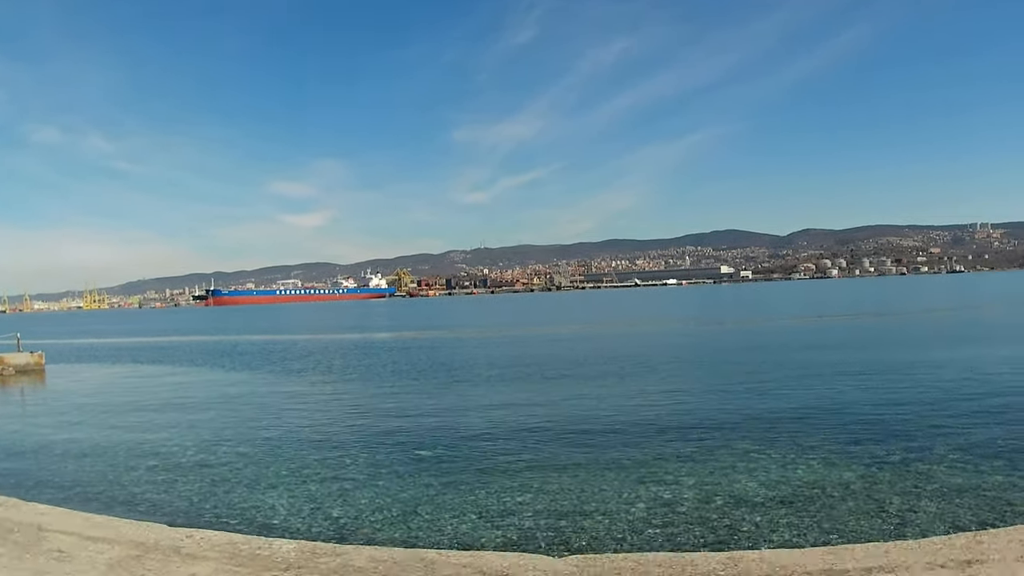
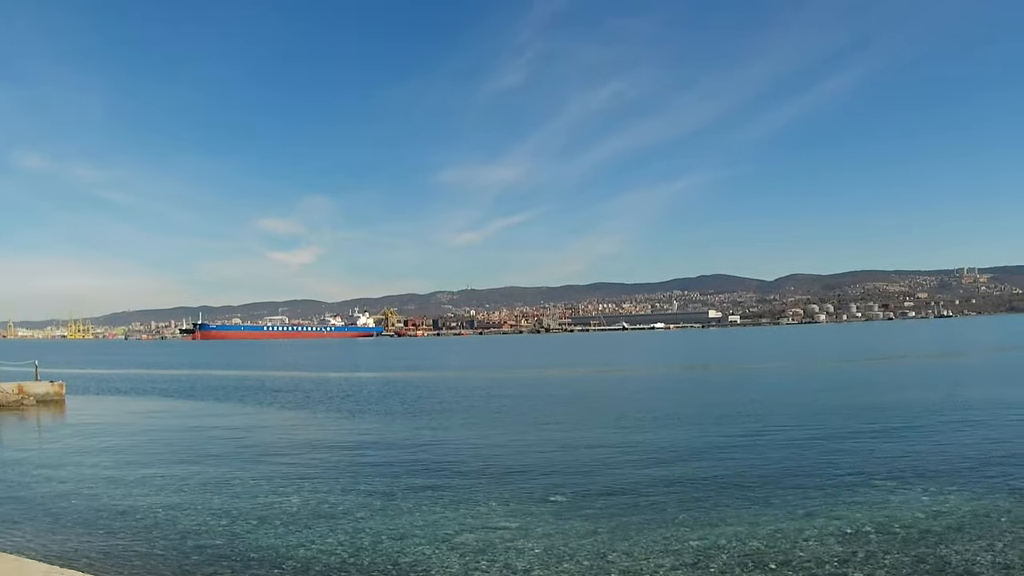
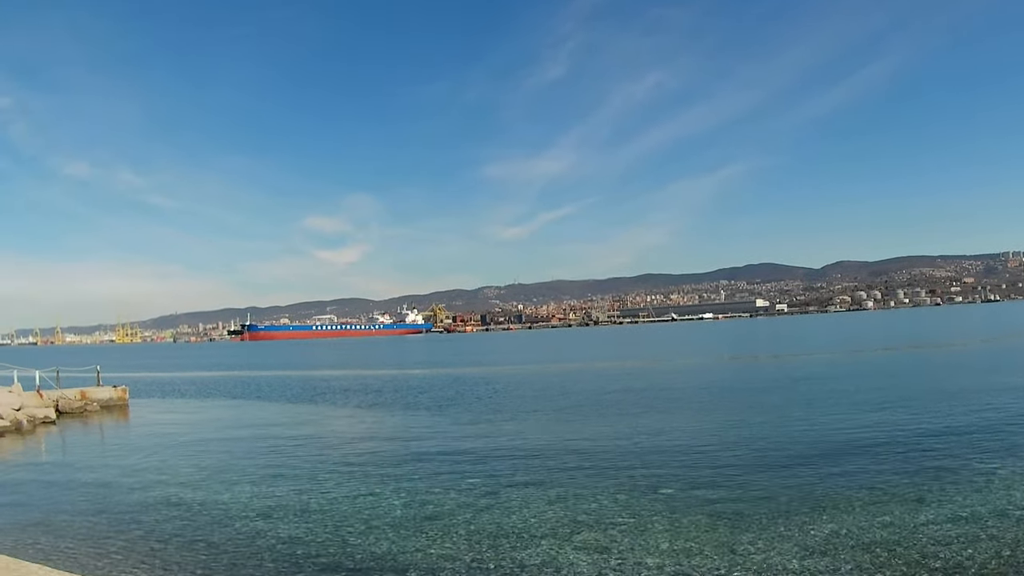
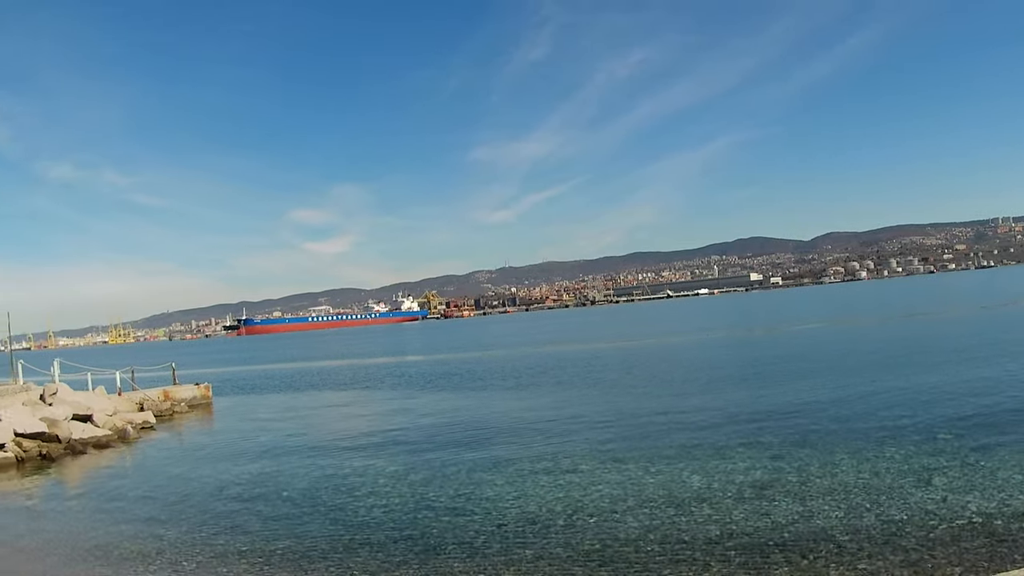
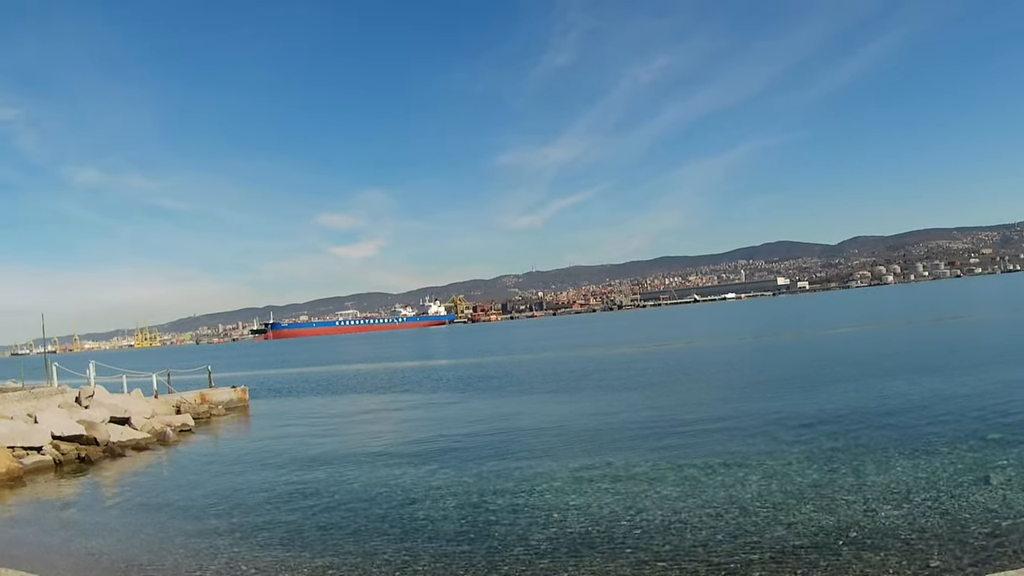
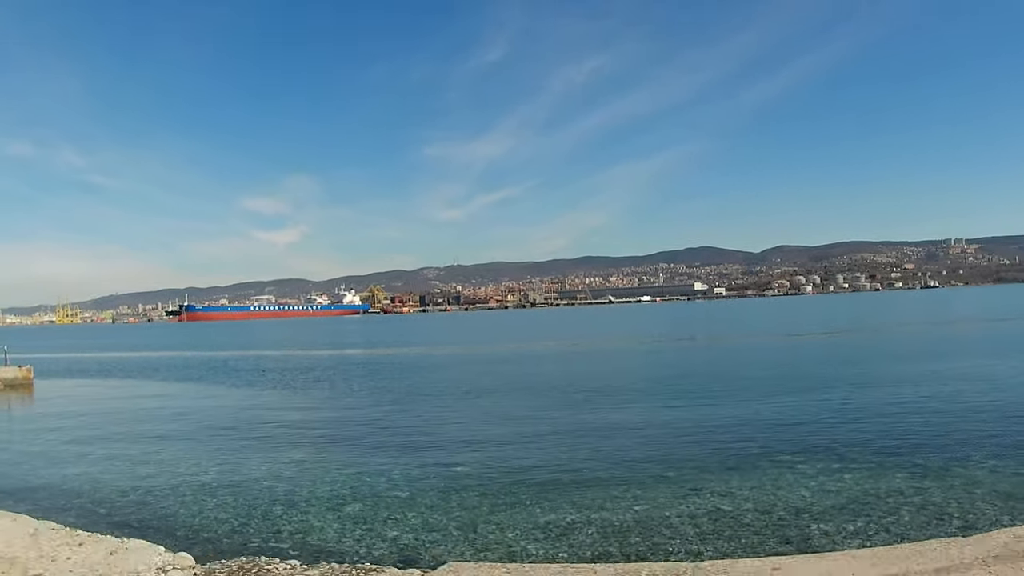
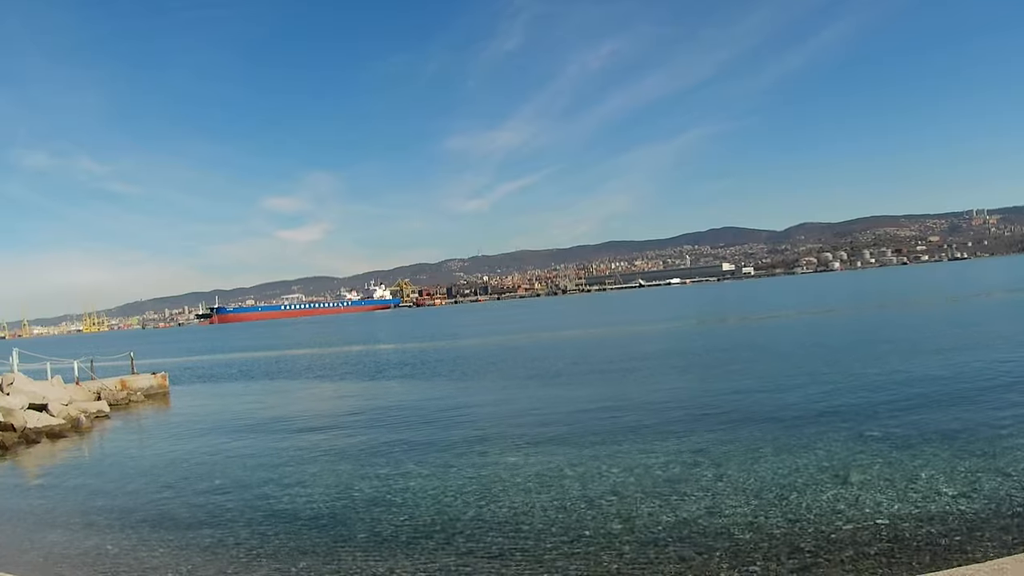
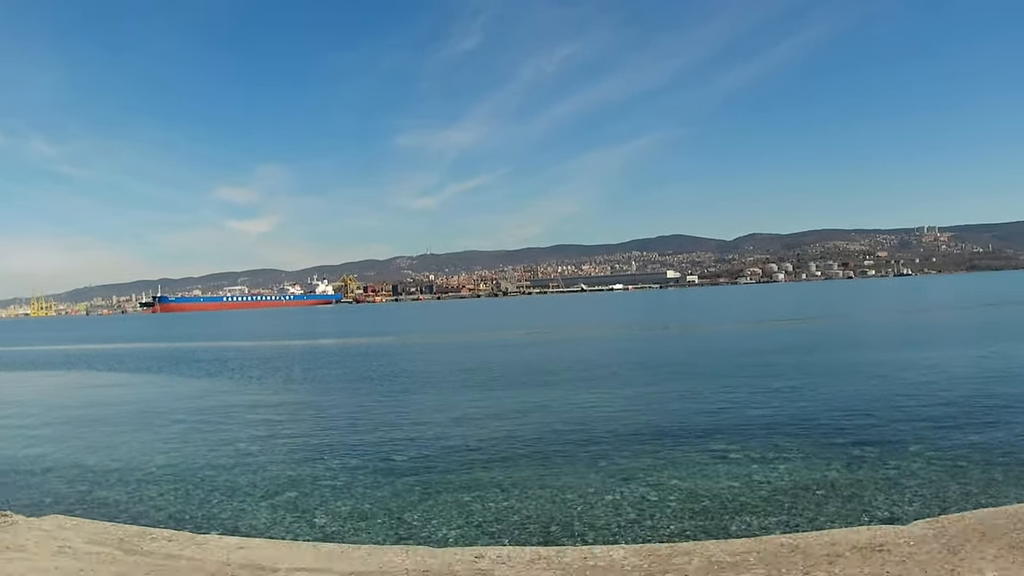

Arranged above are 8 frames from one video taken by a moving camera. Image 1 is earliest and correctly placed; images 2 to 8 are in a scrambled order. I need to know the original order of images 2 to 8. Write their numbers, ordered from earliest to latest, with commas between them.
8, 6, 2, 3, 7, 4, 5
